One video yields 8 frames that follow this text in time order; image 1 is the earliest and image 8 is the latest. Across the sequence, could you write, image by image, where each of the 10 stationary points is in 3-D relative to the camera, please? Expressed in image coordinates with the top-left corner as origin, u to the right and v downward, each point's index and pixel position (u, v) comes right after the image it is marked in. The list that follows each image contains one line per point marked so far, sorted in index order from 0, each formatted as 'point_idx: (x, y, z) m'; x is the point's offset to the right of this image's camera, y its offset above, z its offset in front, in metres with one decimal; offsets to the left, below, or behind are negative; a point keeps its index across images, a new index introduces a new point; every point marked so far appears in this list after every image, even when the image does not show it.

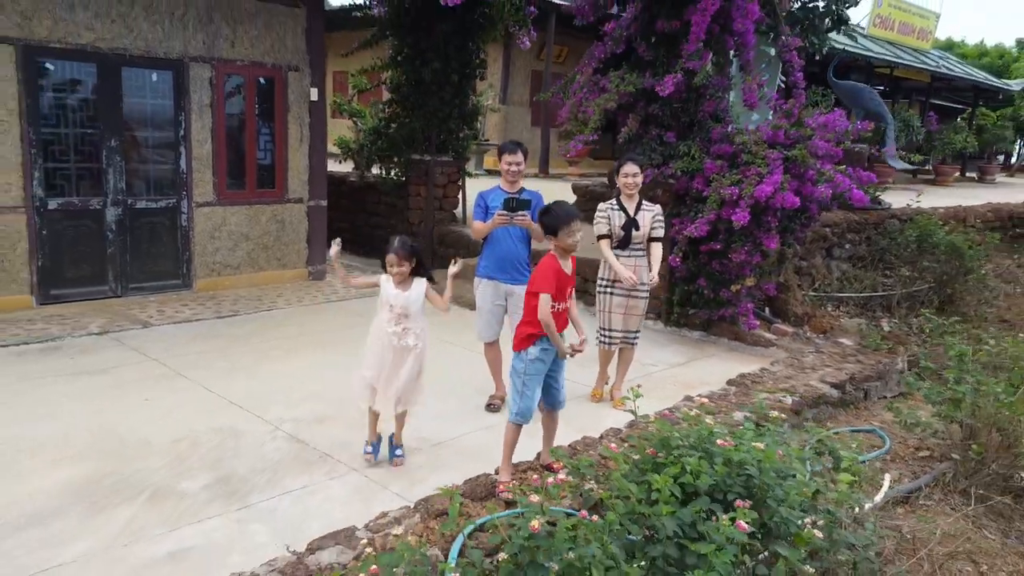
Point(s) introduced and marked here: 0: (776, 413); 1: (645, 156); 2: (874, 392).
0: (+1.2, -0.6, +3.6) m
1: (+0.9, +0.9, +5.4) m
2: (+2.1, -0.6, +4.6) m
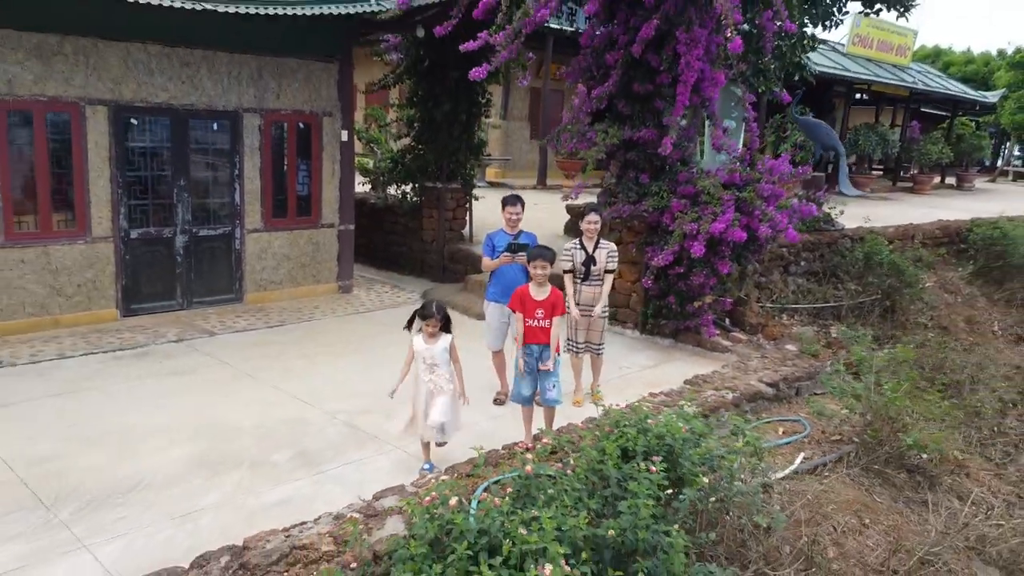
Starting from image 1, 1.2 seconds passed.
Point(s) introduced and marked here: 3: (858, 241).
0: (+1.2, -0.7, +4.7) m
1: (+0.9, +0.8, +6.4) m
2: (+2.1, -0.7, +5.6) m
3: (+3.8, +0.5, +8.6) m
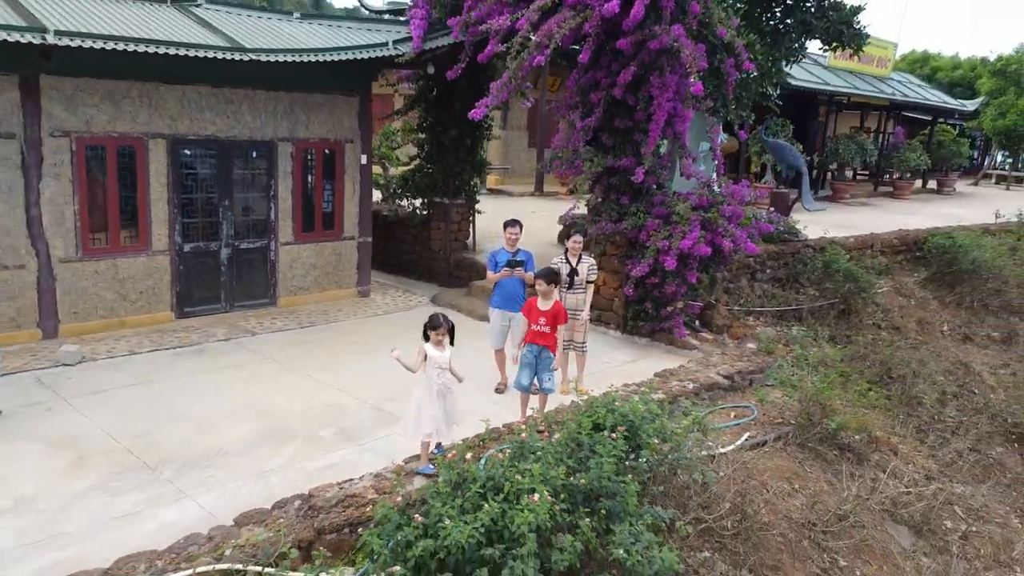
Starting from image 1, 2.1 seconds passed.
0: (+1.2, -0.8, +5.7) m
1: (+0.9, +0.7, +7.4) m
2: (+2.1, -0.8, +6.7) m
3: (+3.8, +0.5, +9.6) m
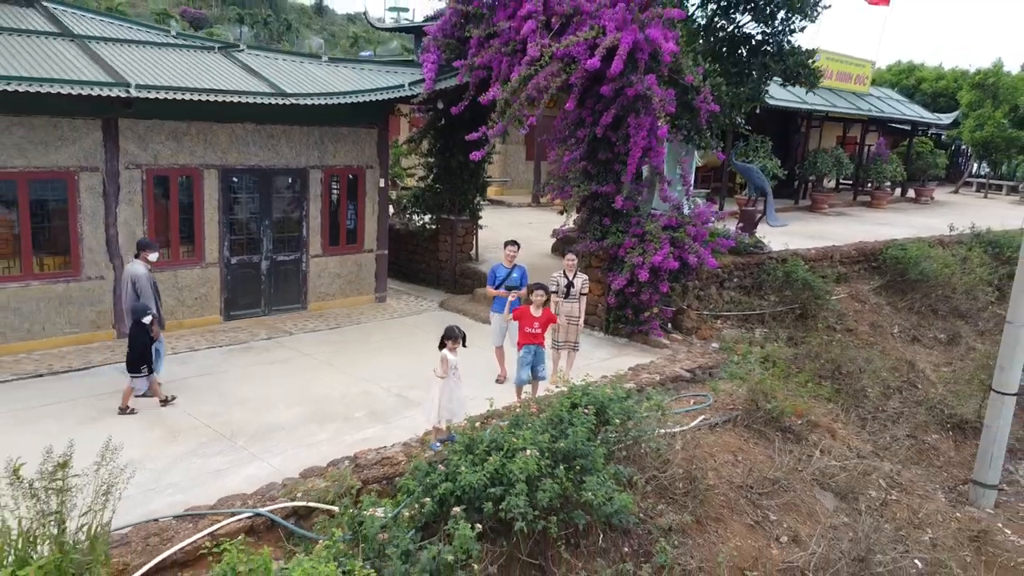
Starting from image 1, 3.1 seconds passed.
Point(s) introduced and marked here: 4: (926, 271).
0: (+1.2, -0.9, +7.0) m
1: (+0.9, +0.6, +8.7) m
2: (+2.1, -0.9, +7.9) m
3: (+3.8, +0.4, +10.9) m
4: (+6.4, +0.3, +12.1) m
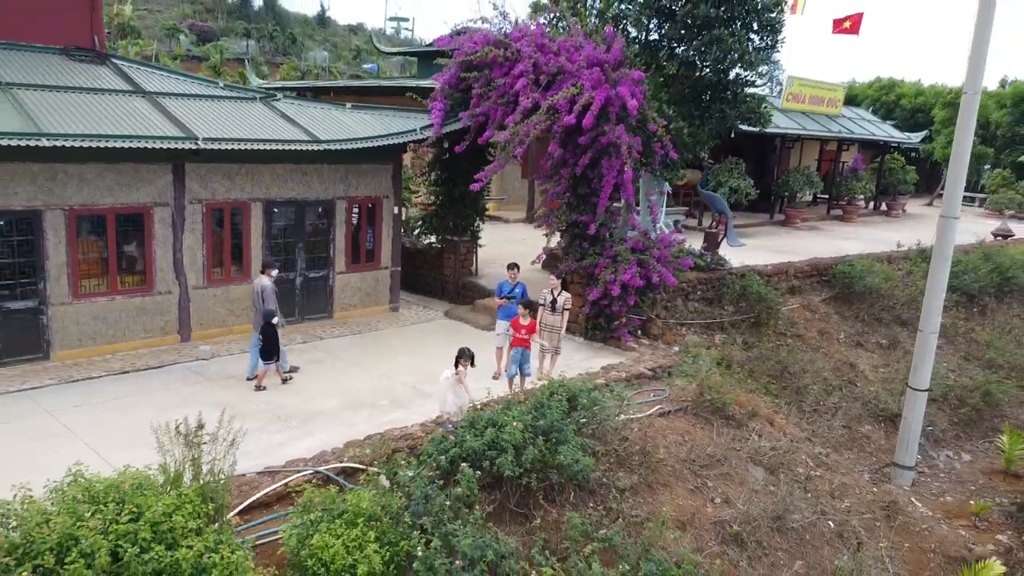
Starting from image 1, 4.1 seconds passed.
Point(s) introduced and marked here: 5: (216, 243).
0: (+1.1, -1.0, +8.6) m
1: (+0.8, +0.5, +10.4) m
2: (+2.0, -1.0, +9.6) m
3: (+3.7, +0.2, +12.6) m
4: (+6.4, +0.1, +13.8) m
5: (-3.6, +0.6, +9.6) m
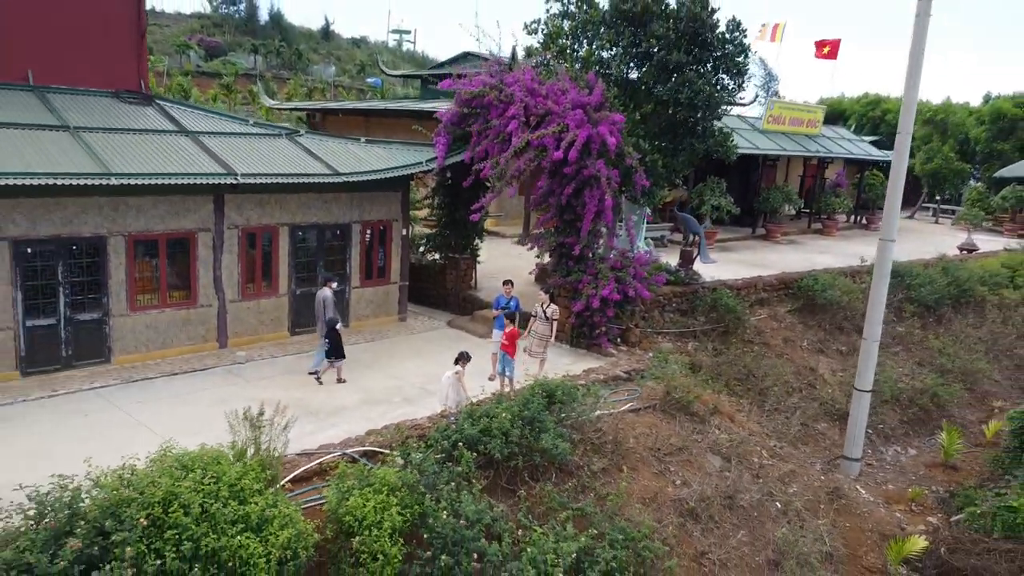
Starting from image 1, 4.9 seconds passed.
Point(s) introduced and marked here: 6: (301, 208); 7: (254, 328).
0: (+1.0, -1.2, +10.1) m
1: (+0.7, +0.3, +11.8) m
2: (+1.9, -1.2, +11.0) m
3: (+3.6, 0.0, +14.0) m
4: (+6.3, -0.2, +15.2) m
5: (-3.7, +0.4, +11.0) m
6: (-3.1, +1.2, +11.4) m
7: (-3.7, -0.6, +11.2) m
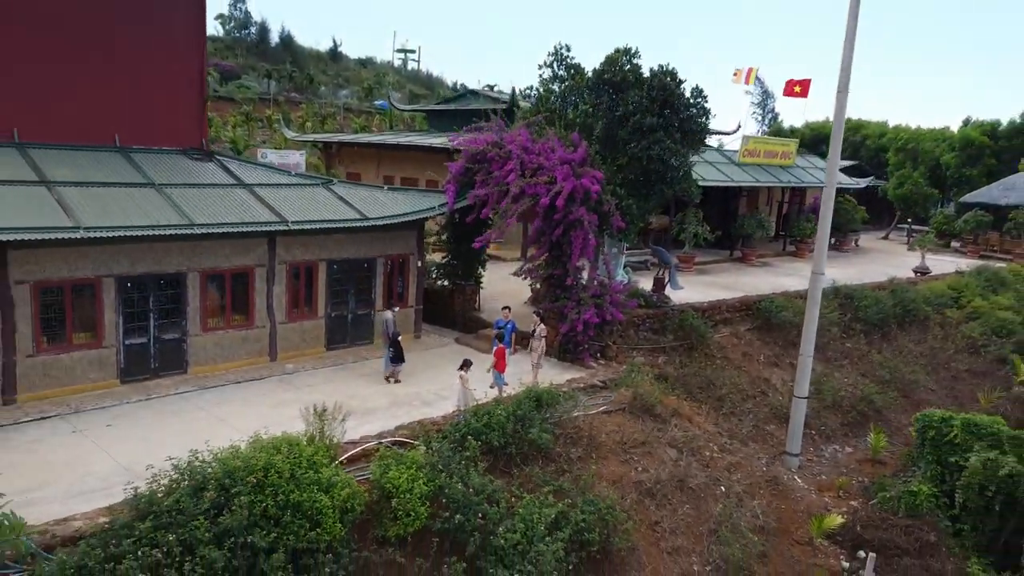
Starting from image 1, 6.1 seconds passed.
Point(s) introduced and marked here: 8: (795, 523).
0: (+1.0, -1.6, +12.5) m
1: (+0.7, -0.2, +14.3) m
2: (+1.9, -1.7, +13.4) m
3: (+3.6, -0.5, +16.4) m
4: (+6.2, -0.7, +17.6) m
5: (-3.8, -0.1, +13.5) m
6: (-3.1, +0.8, +13.8) m
7: (-3.8, -1.0, +13.6) m
8: (+4.5, -3.7, +12.3) m
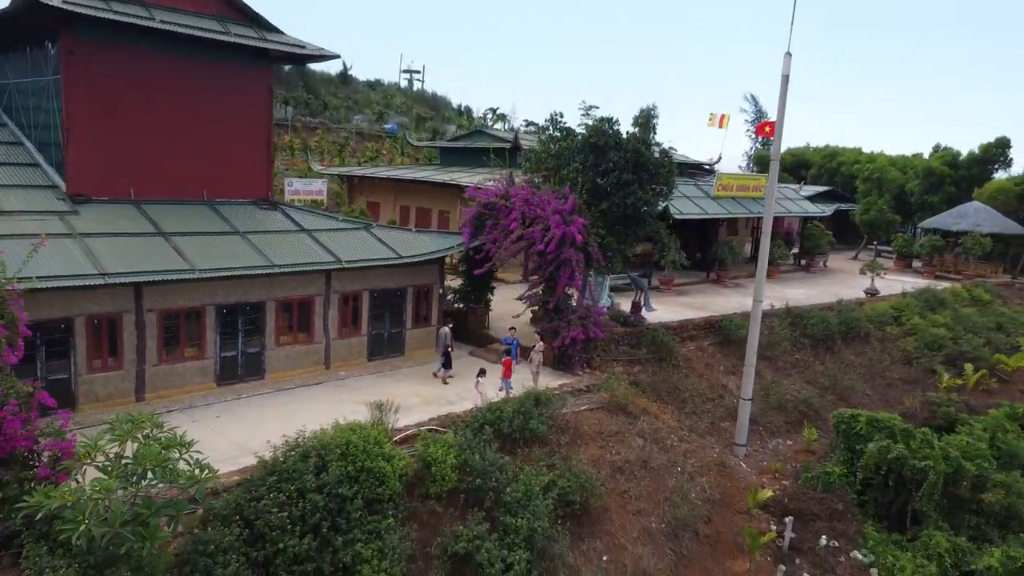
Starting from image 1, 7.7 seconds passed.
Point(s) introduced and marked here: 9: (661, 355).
0: (+1.1, -2.1, +16.0) m
1: (+0.8, -0.7, +17.8) m
2: (+2.0, -2.2, +17.0) m
3: (+3.6, -1.1, +20.0) m
4: (+6.3, -1.2, +21.2) m
5: (-3.7, -0.6, +17.1) m
6: (-3.1, +0.2, +17.4) m
7: (-3.7, -1.5, +17.2) m
8: (+4.5, -4.2, +15.8) m
9: (+3.8, -1.7, +19.6) m
